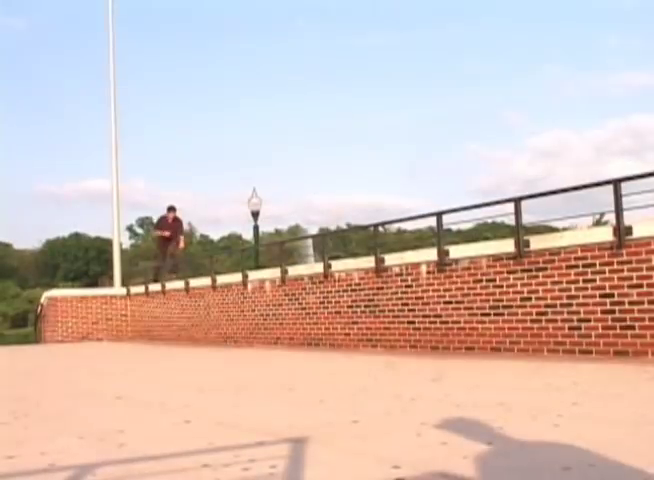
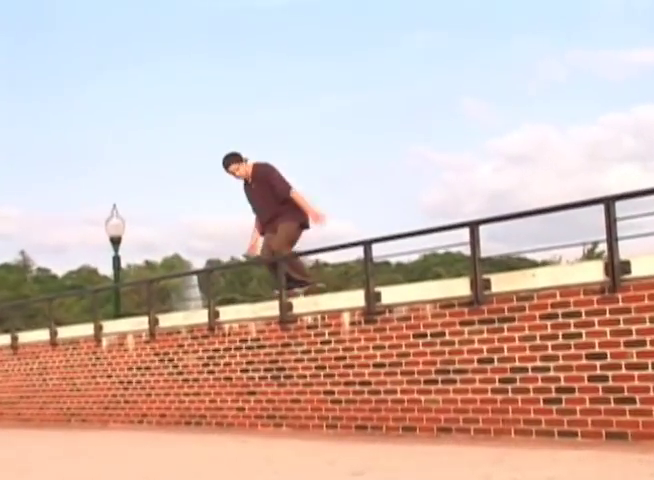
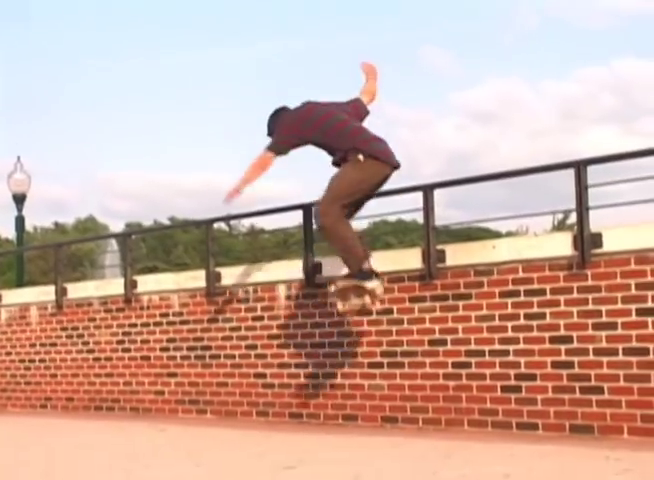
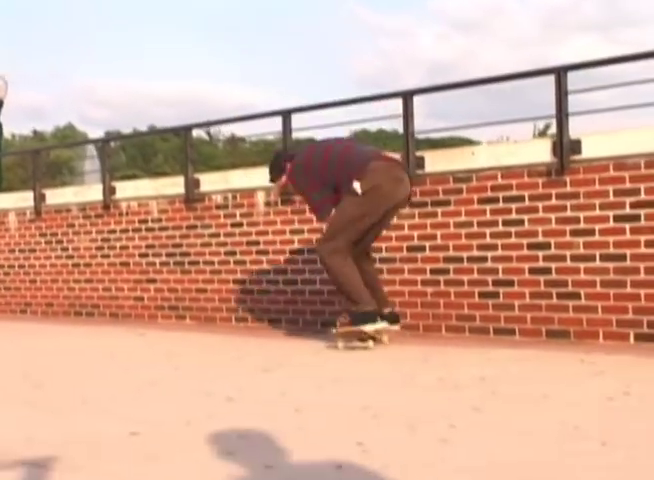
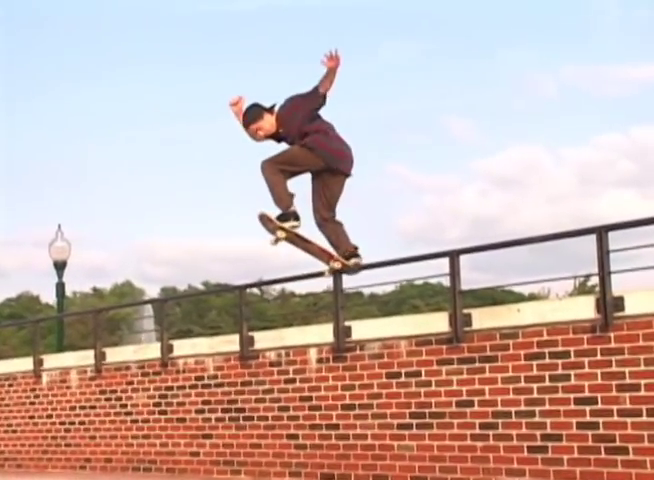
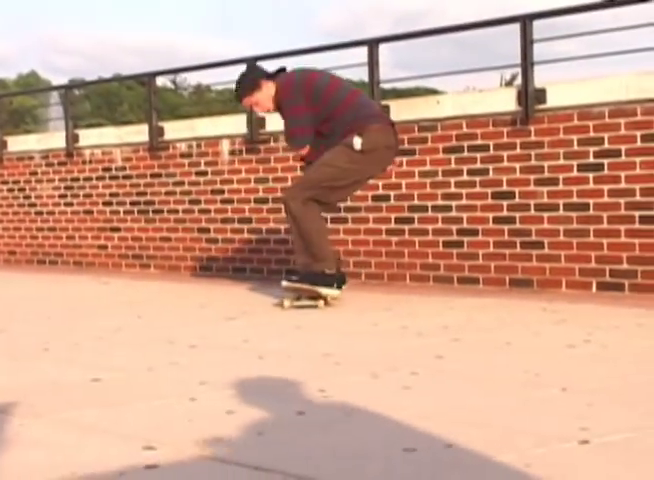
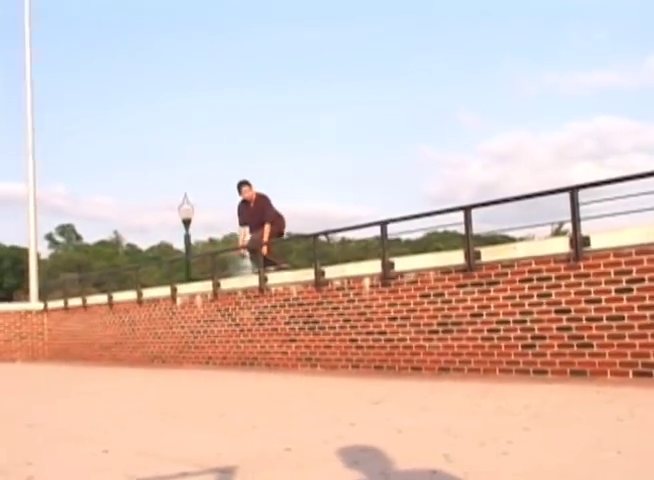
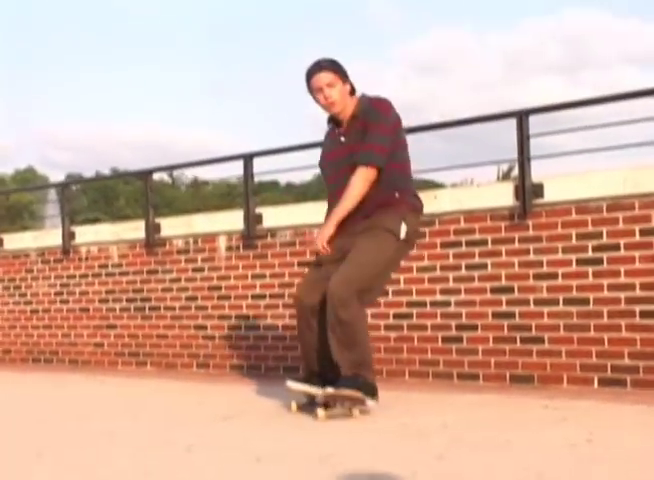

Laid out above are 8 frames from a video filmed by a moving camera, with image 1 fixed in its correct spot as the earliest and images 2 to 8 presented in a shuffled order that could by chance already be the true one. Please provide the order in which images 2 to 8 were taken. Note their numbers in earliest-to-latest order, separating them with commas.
7, 2, 5, 3, 4, 6, 8
